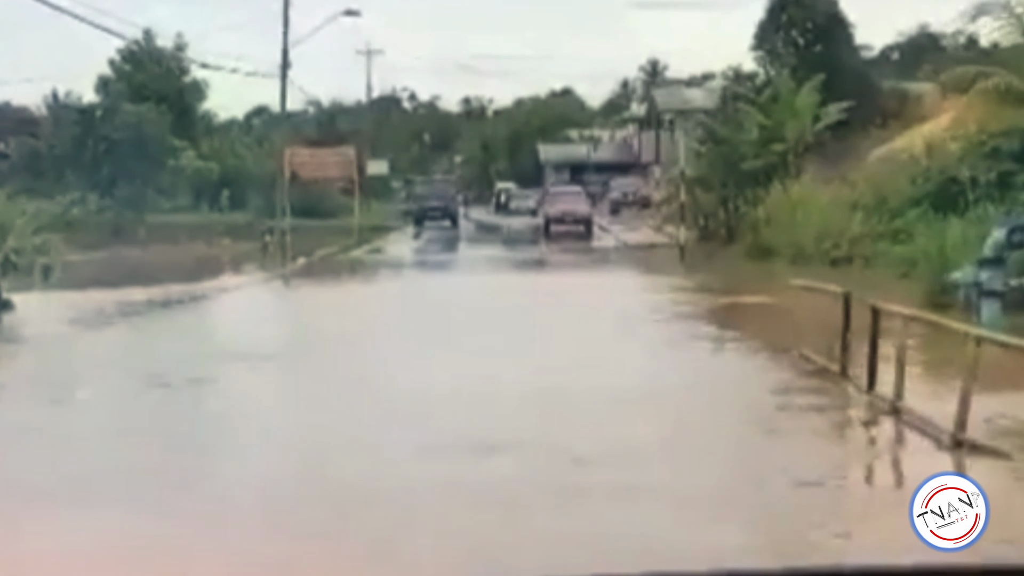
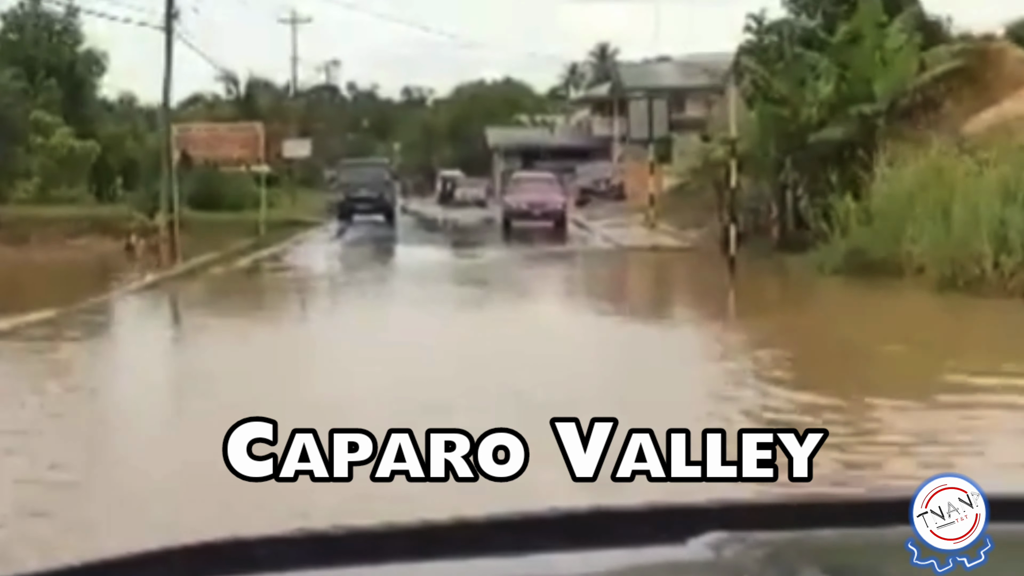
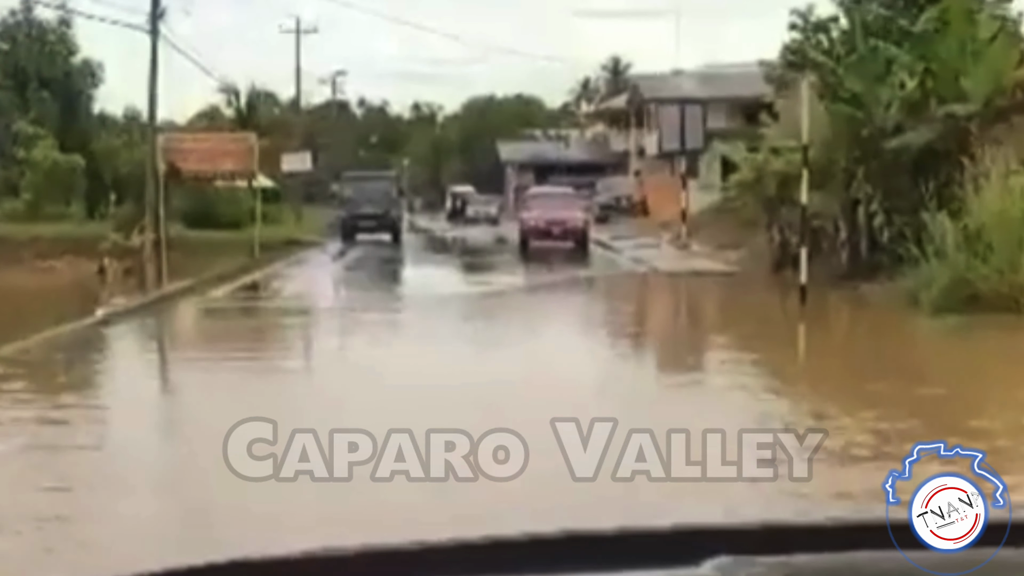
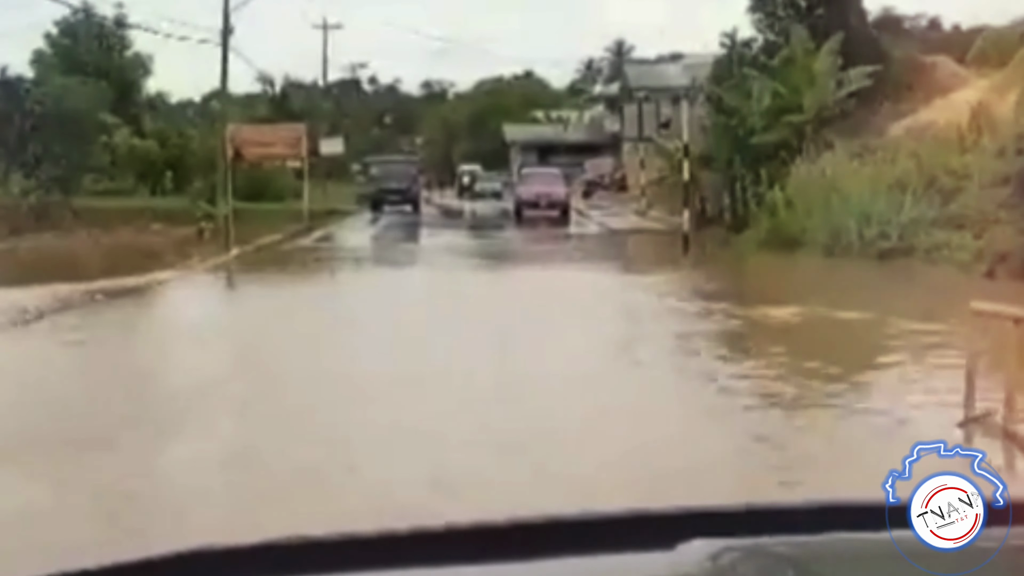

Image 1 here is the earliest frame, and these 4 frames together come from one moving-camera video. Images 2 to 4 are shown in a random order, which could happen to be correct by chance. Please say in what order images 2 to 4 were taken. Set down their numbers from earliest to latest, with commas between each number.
4, 2, 3
